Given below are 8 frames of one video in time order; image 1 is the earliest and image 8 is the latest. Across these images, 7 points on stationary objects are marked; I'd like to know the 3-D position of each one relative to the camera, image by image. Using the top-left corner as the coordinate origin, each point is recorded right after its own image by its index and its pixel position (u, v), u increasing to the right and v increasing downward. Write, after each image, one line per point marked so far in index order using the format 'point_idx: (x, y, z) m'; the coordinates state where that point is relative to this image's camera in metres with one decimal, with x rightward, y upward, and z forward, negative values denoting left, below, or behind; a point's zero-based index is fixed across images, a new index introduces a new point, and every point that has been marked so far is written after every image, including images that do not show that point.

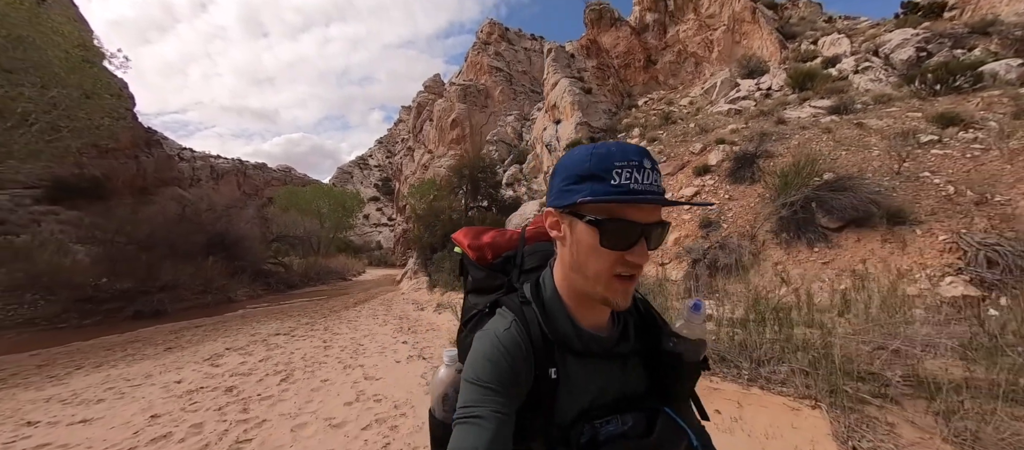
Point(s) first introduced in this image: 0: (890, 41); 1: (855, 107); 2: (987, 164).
0: (+13.3, +6.5, +13.3) m
1: (+9.5, +3.3, +10.3) m
2: (+7.6, +1.0, +6.0) m
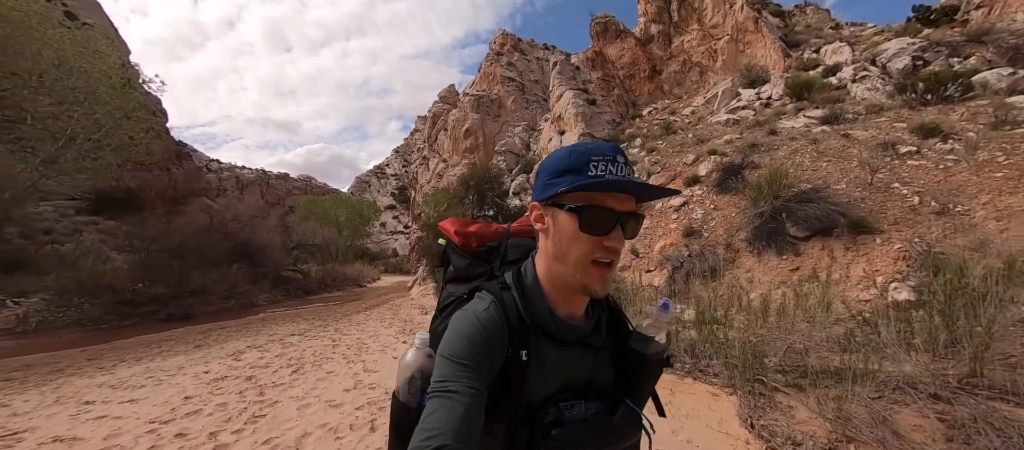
0: (+13.4, +6.3, +13.5) m
1: (+9.5, +3.1, +10.5) m
2: (+7.4, +0.8, +6.2) m
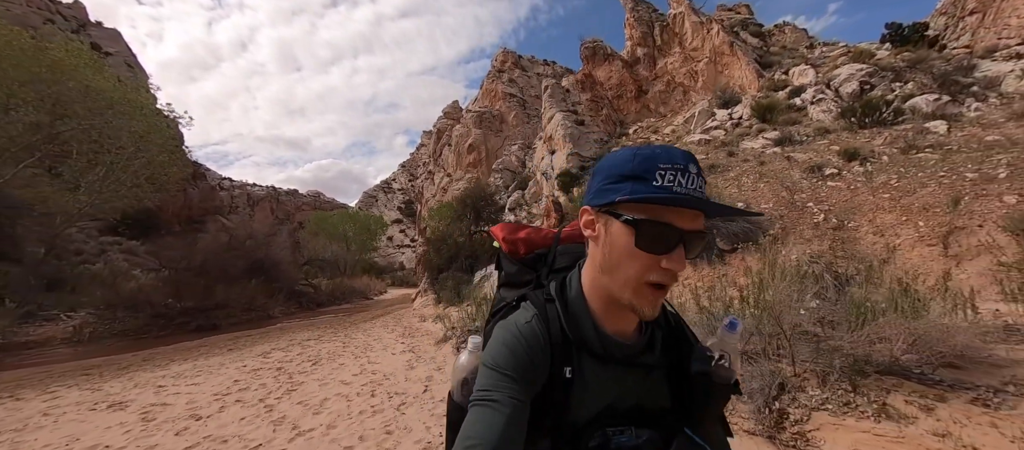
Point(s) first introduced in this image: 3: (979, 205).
0: (+12.9, +5.9, +14.8) m
1: (+9.0, +2.7, +11.8) m
2: (+6.9, +0.6, +7.5) m
3: (+7.0, +0.3, +5.6) m
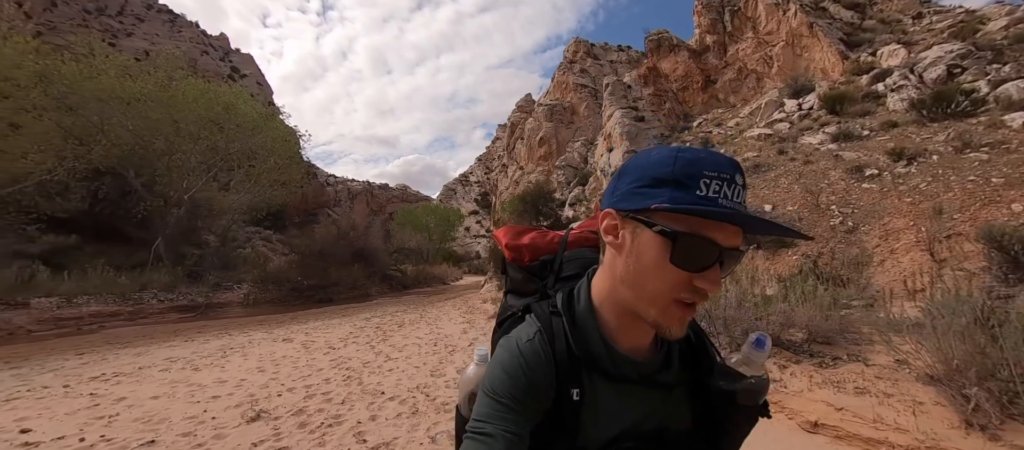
0: (+15.0, +6.0, +13.5) m
1: (+10.6, +2.8, +11.4) m
2: (+7.6, +0.6, +7.7) m
3: (+7.4, +0.2, +5.8) m
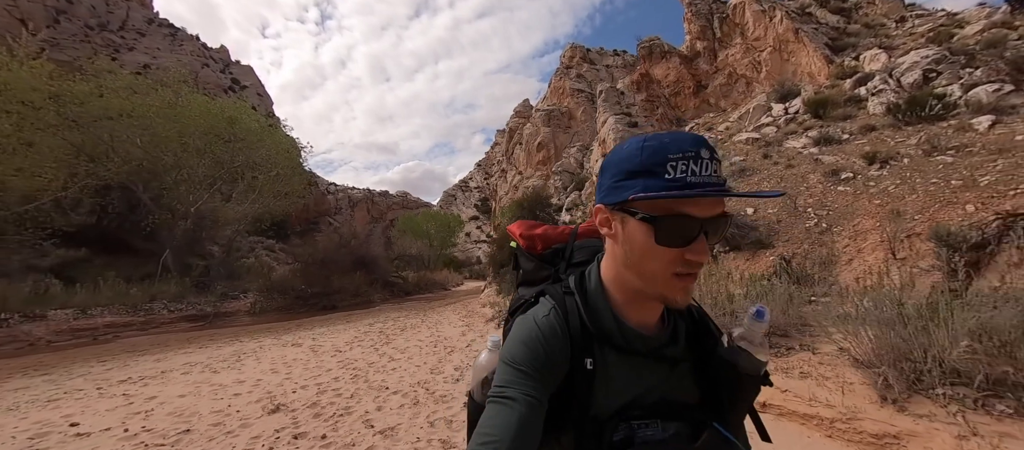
0: (+14.8, +6.1, +14.0) m
1: (+10.4, +2.8, +11.9) m
2: (+7.5, +0.5, +8.2) m
3: (+7.3, +0.2, +6.3) m
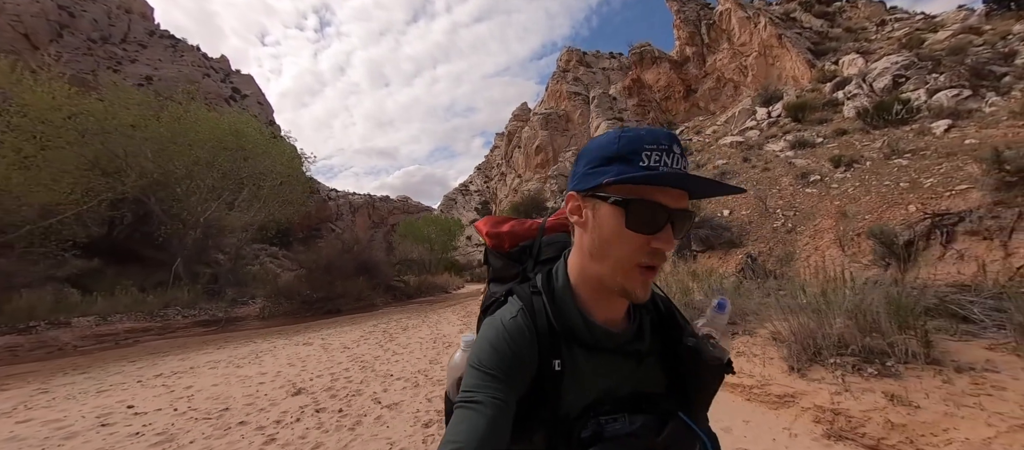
0: (+14.4, +6.2, +14.7) m
1: (+10.2, +2.8, +12.6) m
2: (+7.3, +0.6, +8.9) m
3: (+7.0, +0.2, +7.0) m
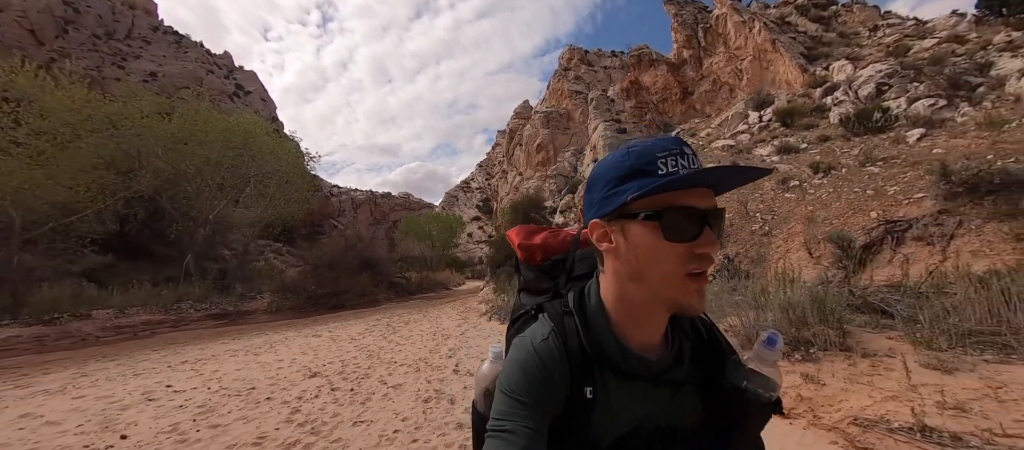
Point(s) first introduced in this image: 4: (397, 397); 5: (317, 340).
0: (+14.4, +6.1, +15.2) m
1: (+10.1, +2.8, +13.2) m
2: (+7.2, +0.5, +9.4) m
3: (+6.9, +0.1, +7.6) m
4: (-1.3, -2.0, +4.3) m
5: (-4.4, -2.6, +8.4) m
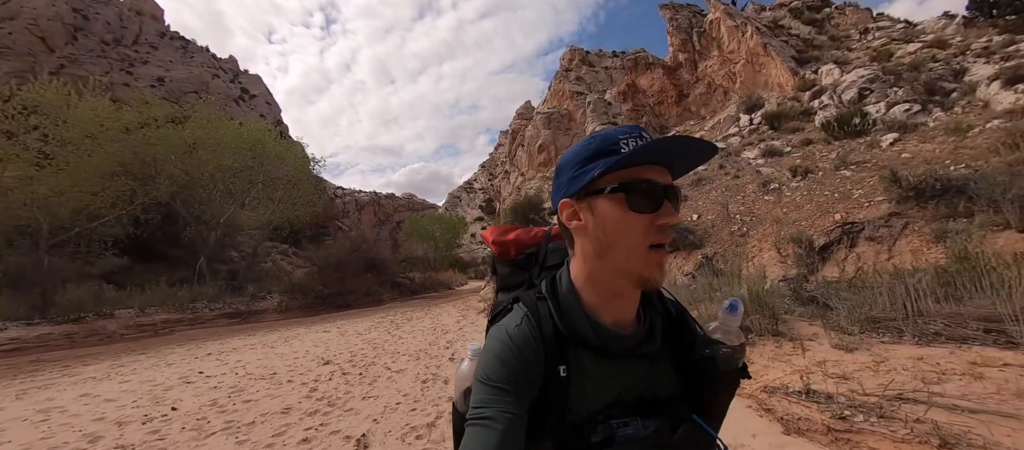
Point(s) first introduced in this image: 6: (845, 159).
0: (+14.3, +6.1, +15.8) m
1: (+10.0, +2.8, +13.8) m
2: (+7.0, +0.5, +10.1) m
3: (+6.7, +0.1, +8.2) m
4: (-1.5, -2.1, +5.0) m
5: (-4.6, -2.7, +9.1) m
6: (+9.8, +1.9, +10.9) m
